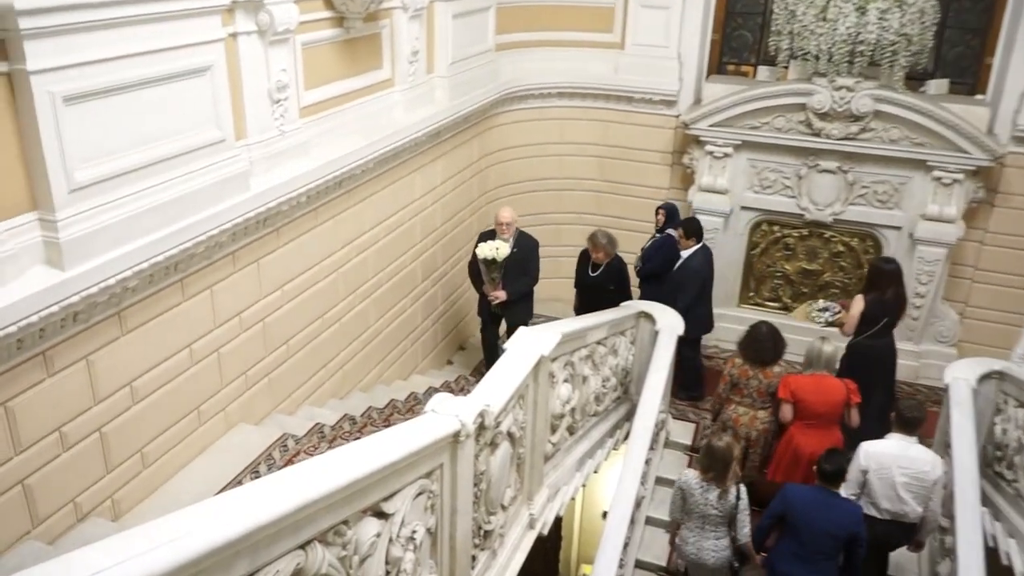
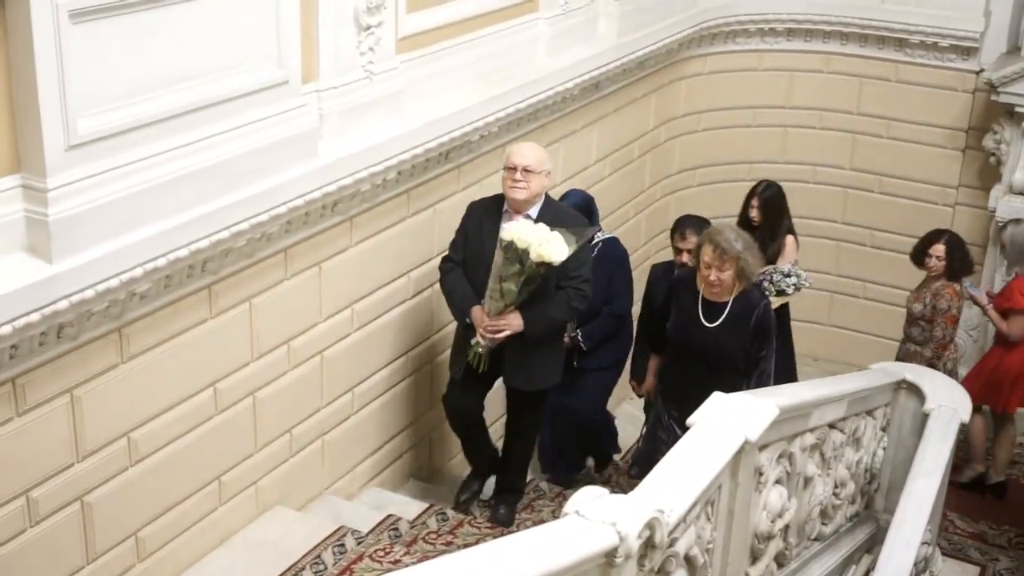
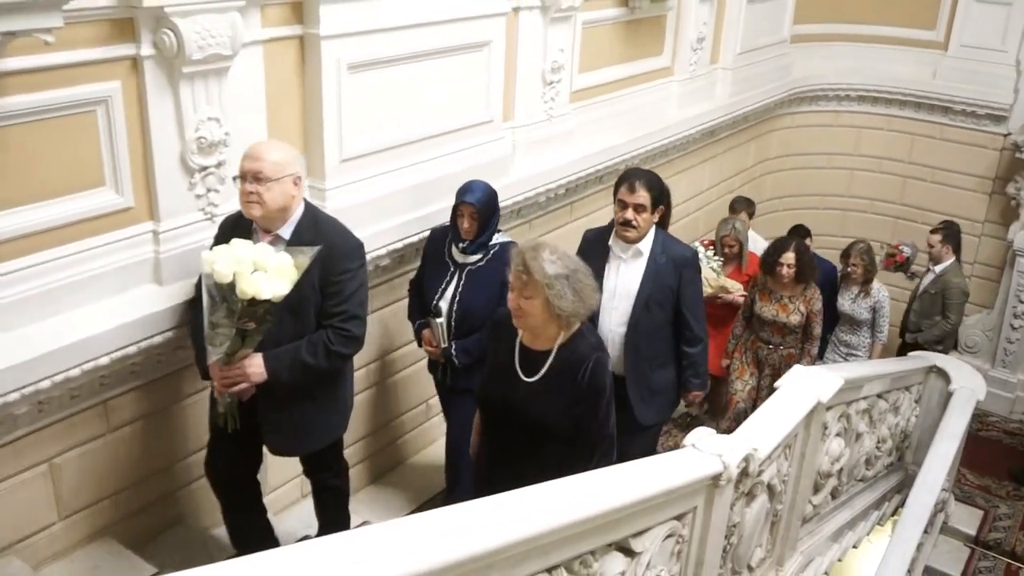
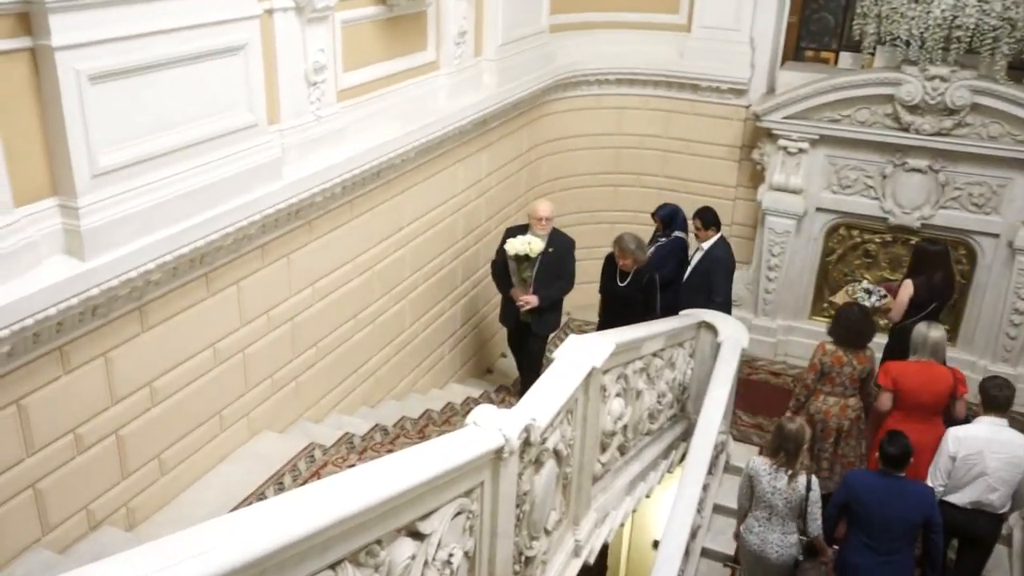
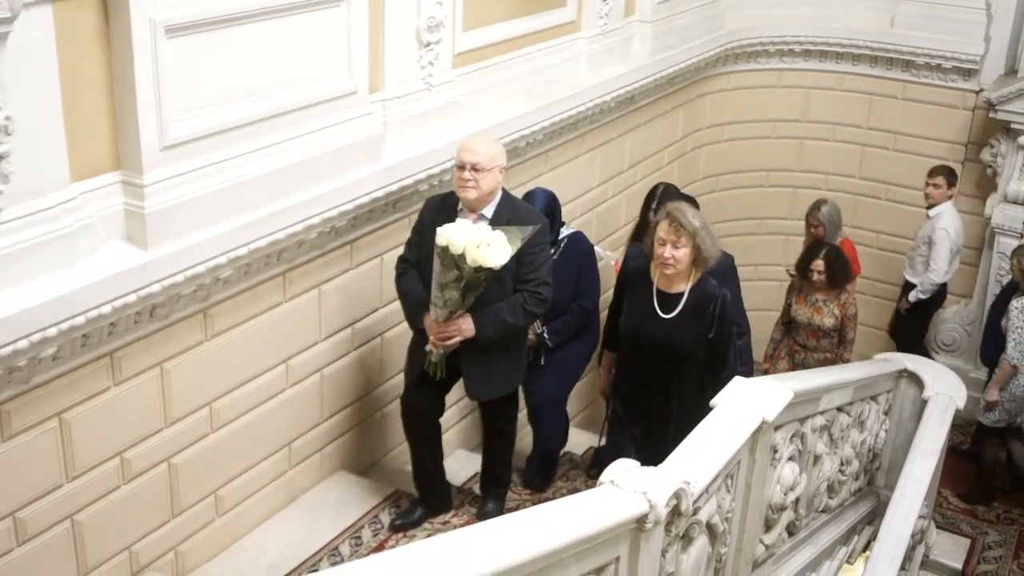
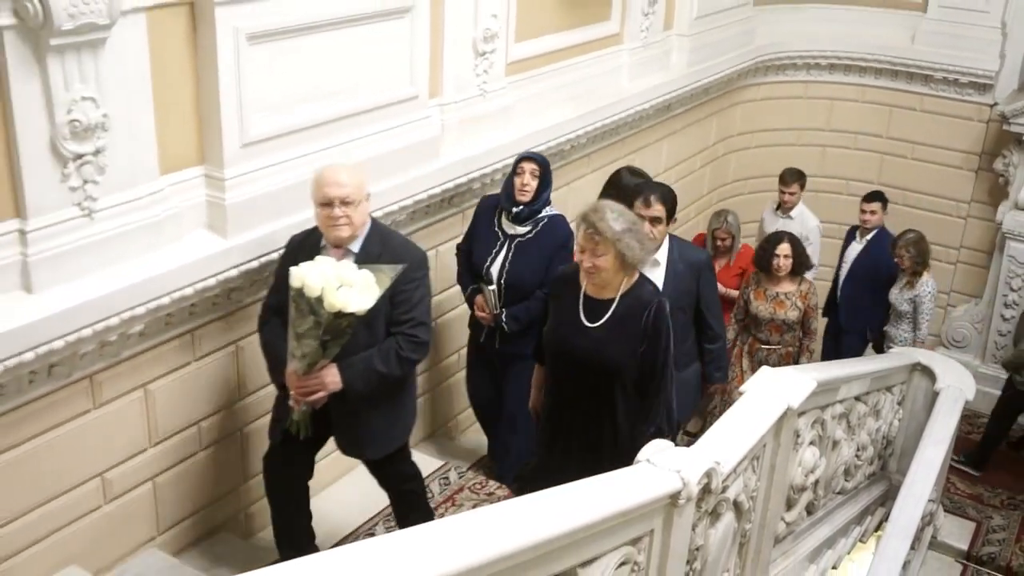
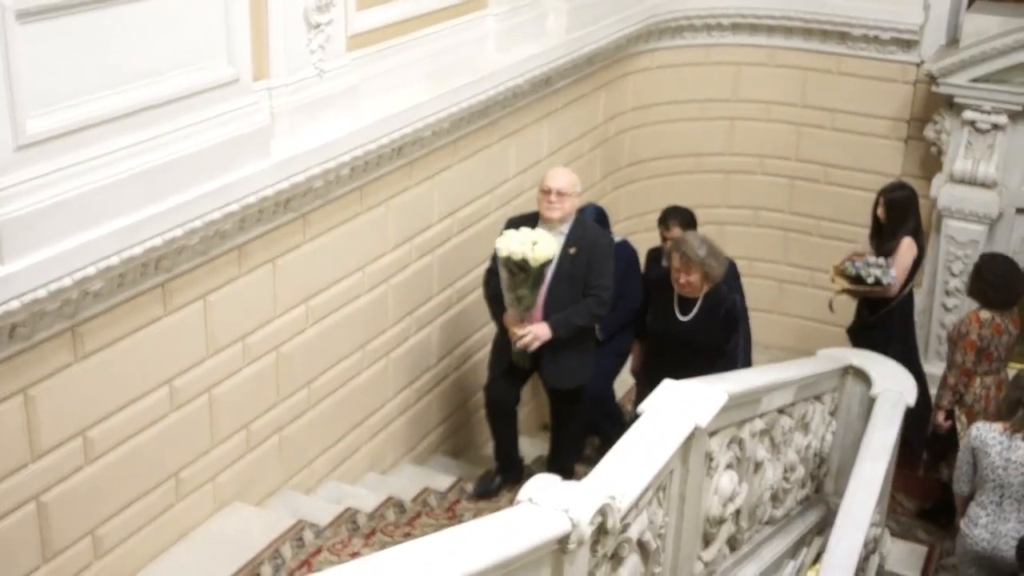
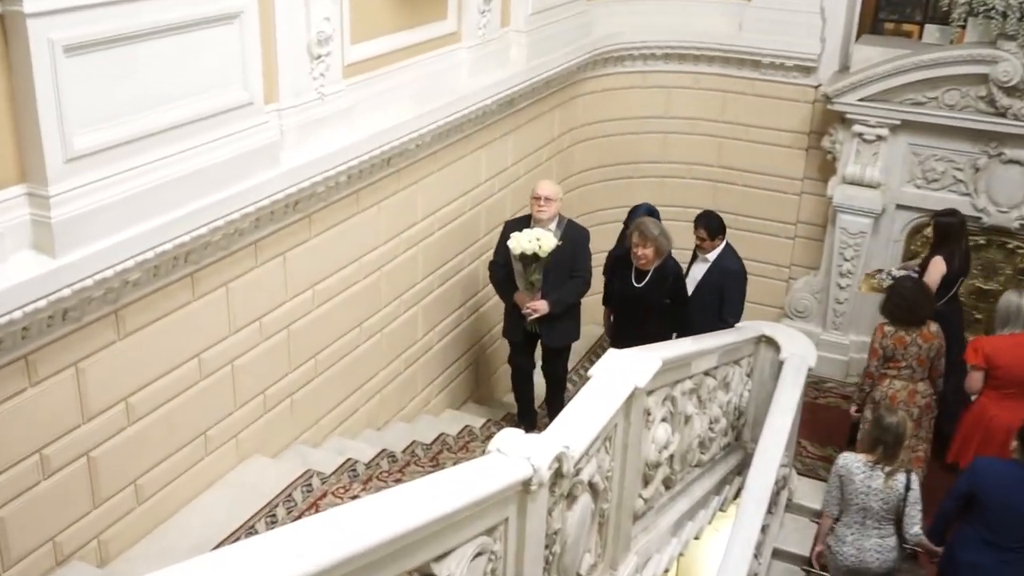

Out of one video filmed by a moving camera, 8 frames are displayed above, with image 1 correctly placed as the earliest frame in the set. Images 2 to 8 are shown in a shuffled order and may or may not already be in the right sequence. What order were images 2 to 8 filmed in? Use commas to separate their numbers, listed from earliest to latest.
4, 8, 7, 2, 5, 6, 3
